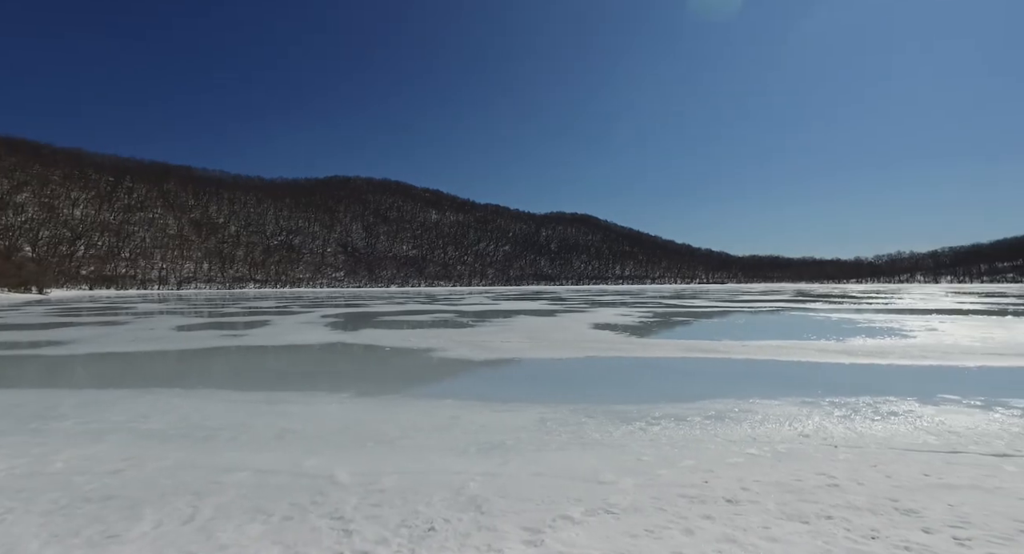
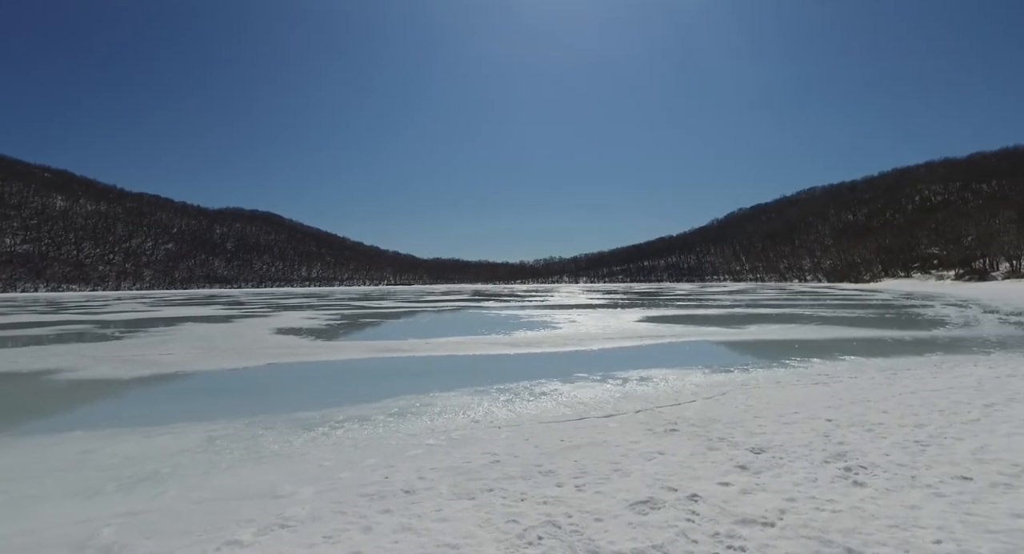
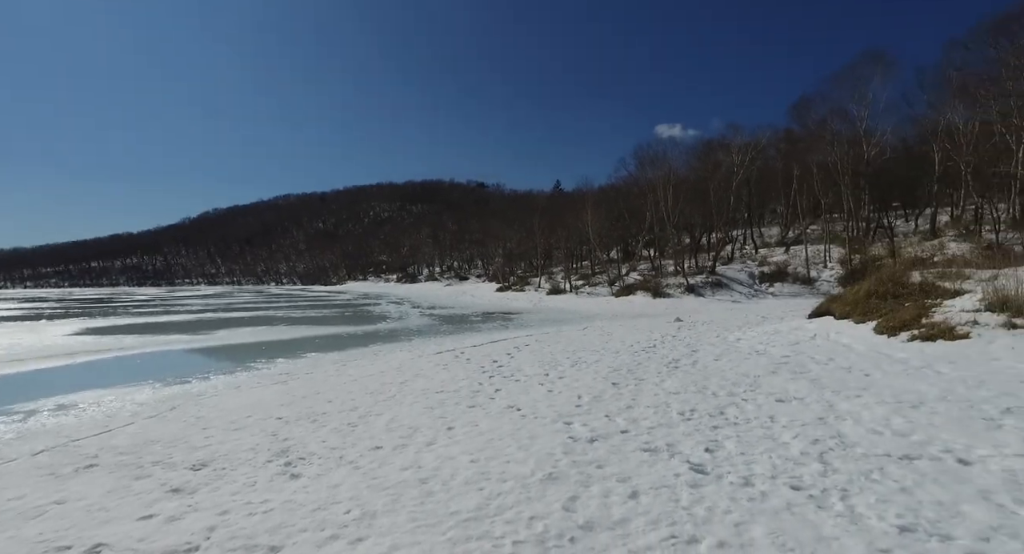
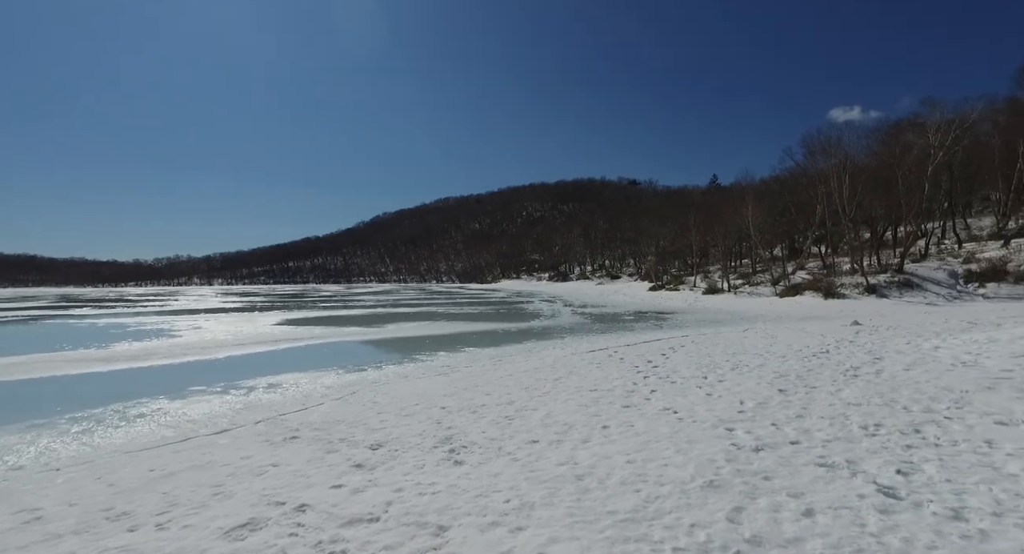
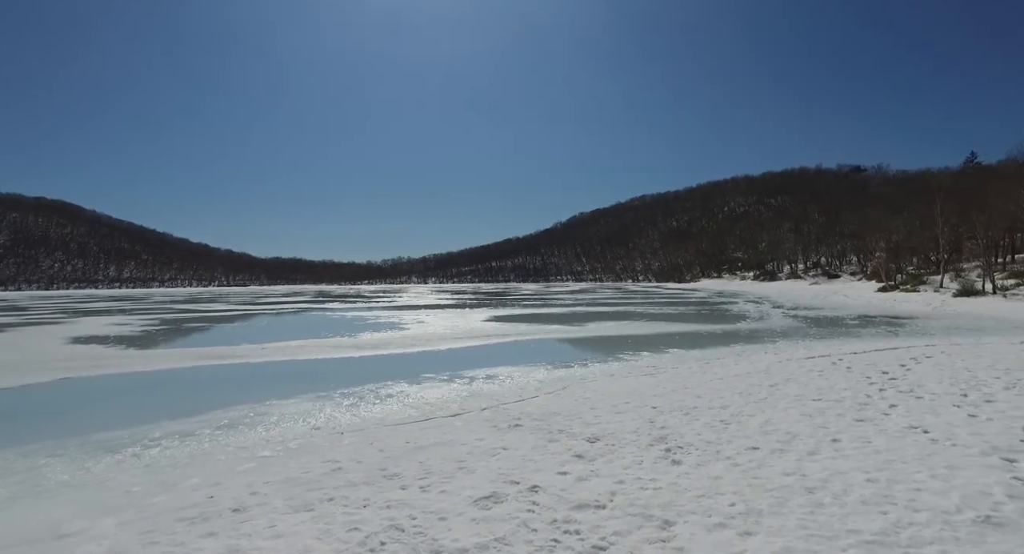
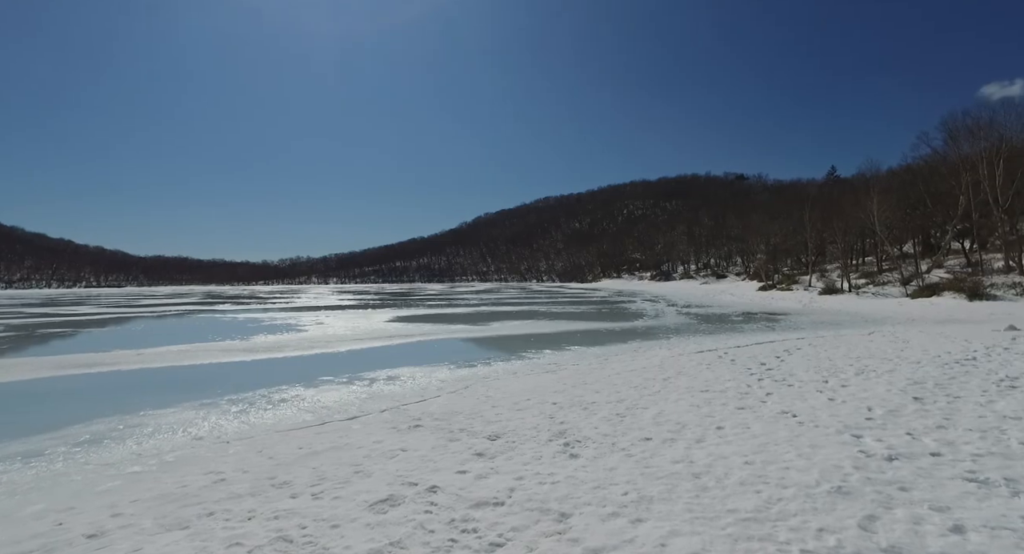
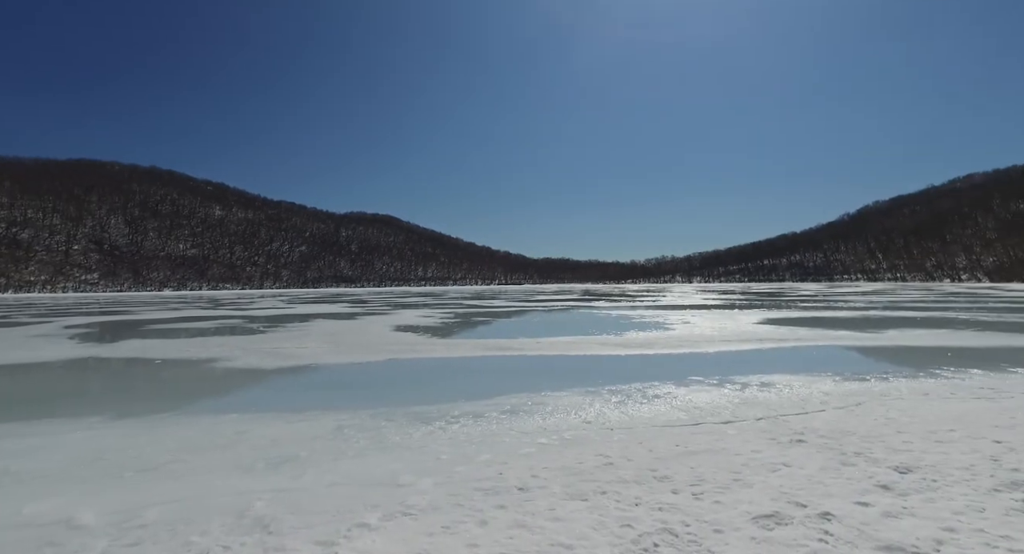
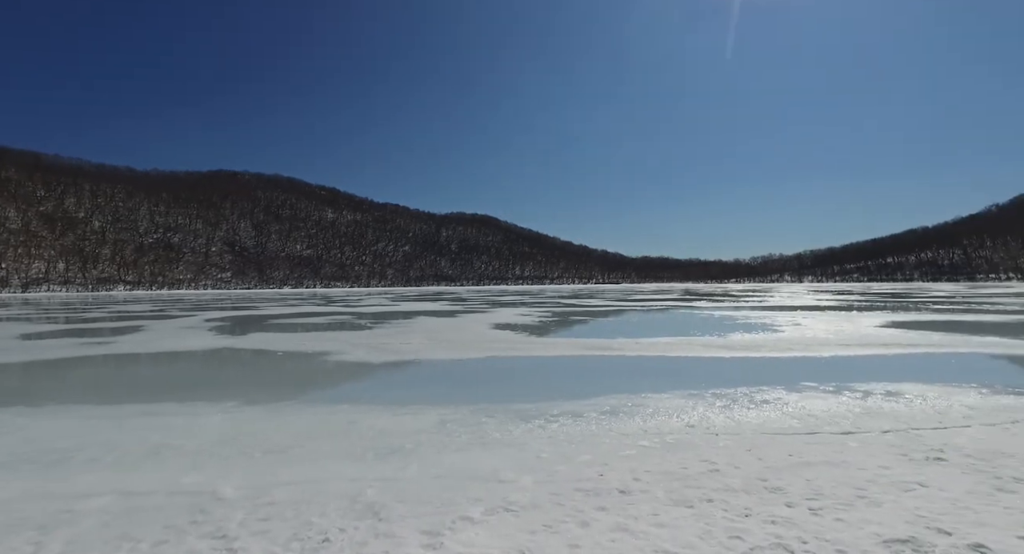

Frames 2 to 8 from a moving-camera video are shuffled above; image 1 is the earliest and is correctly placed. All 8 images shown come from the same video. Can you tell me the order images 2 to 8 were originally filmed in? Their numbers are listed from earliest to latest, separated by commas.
8, 7, 2, 5, 6, 4, 3
